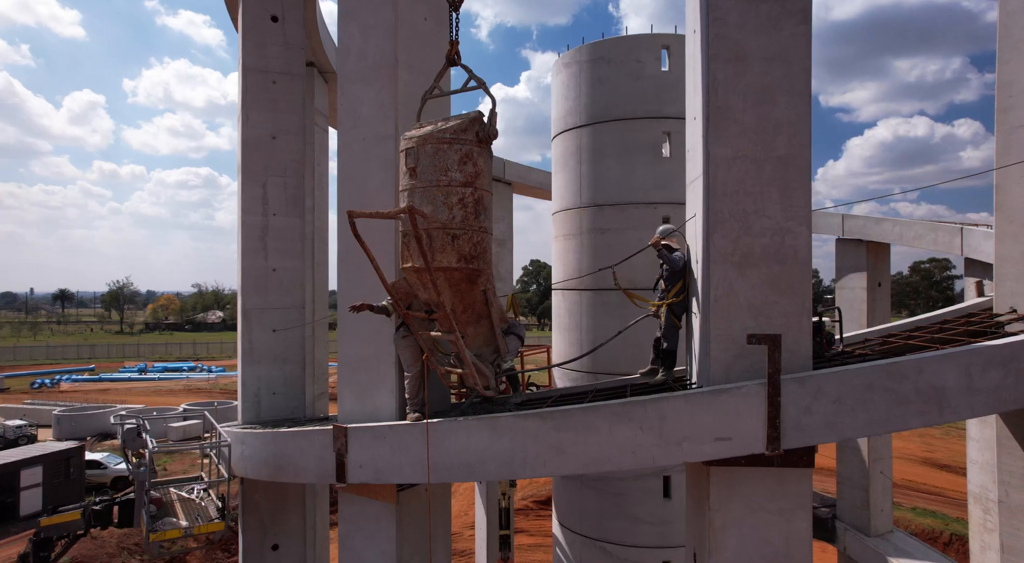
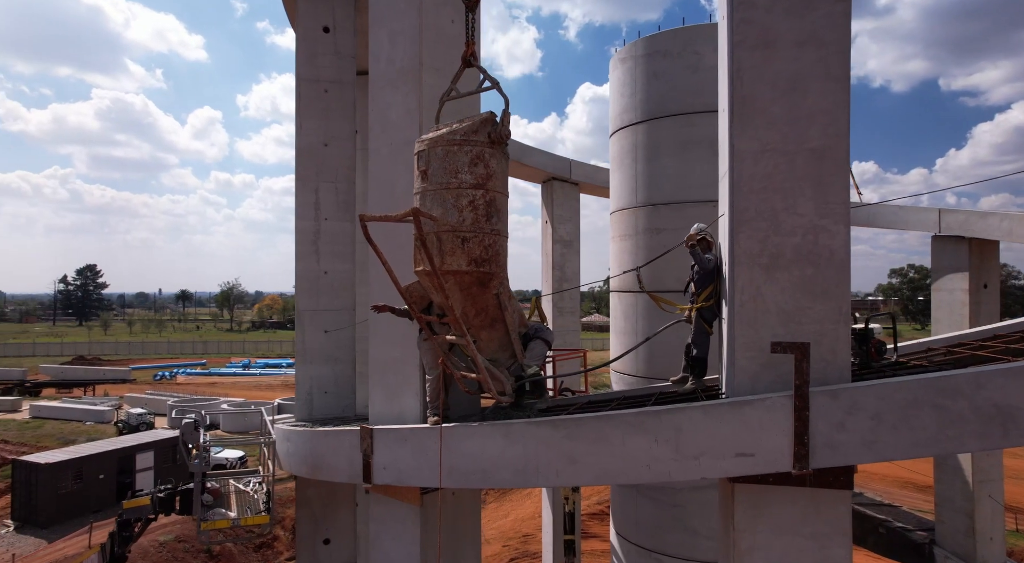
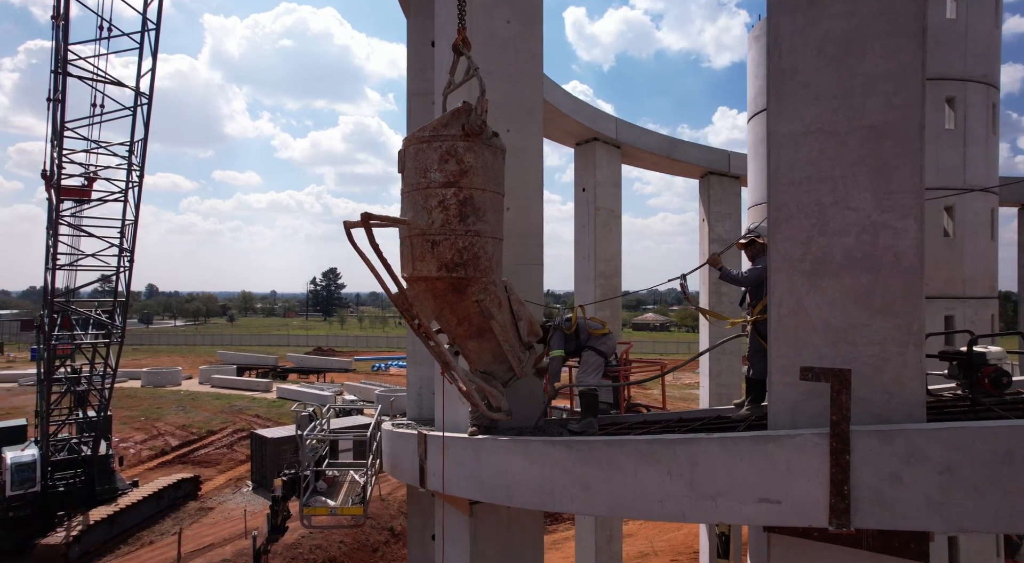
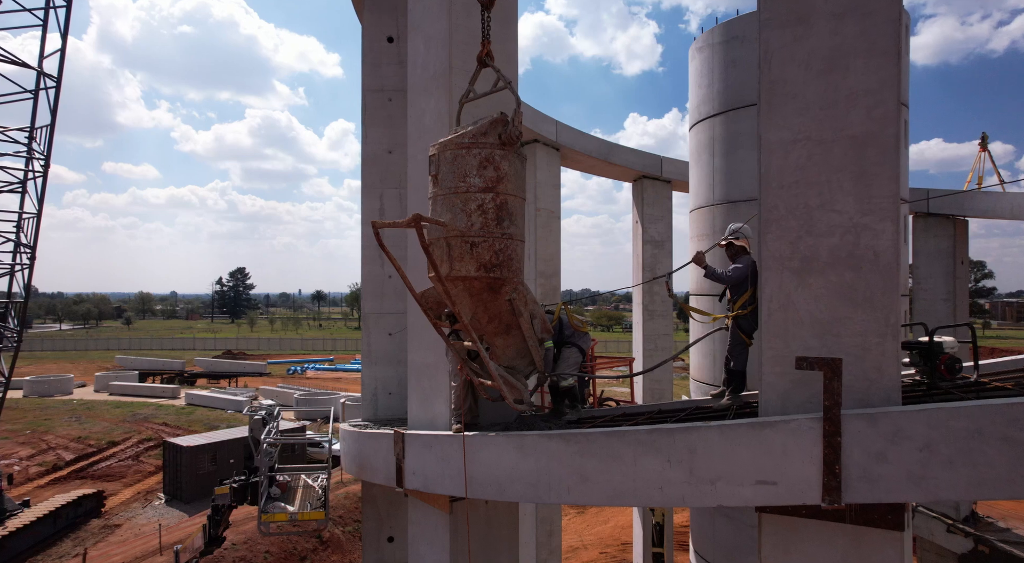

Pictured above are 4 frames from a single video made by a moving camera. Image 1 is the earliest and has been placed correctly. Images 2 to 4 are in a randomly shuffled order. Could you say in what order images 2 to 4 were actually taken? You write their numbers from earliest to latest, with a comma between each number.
2, 4, 3
